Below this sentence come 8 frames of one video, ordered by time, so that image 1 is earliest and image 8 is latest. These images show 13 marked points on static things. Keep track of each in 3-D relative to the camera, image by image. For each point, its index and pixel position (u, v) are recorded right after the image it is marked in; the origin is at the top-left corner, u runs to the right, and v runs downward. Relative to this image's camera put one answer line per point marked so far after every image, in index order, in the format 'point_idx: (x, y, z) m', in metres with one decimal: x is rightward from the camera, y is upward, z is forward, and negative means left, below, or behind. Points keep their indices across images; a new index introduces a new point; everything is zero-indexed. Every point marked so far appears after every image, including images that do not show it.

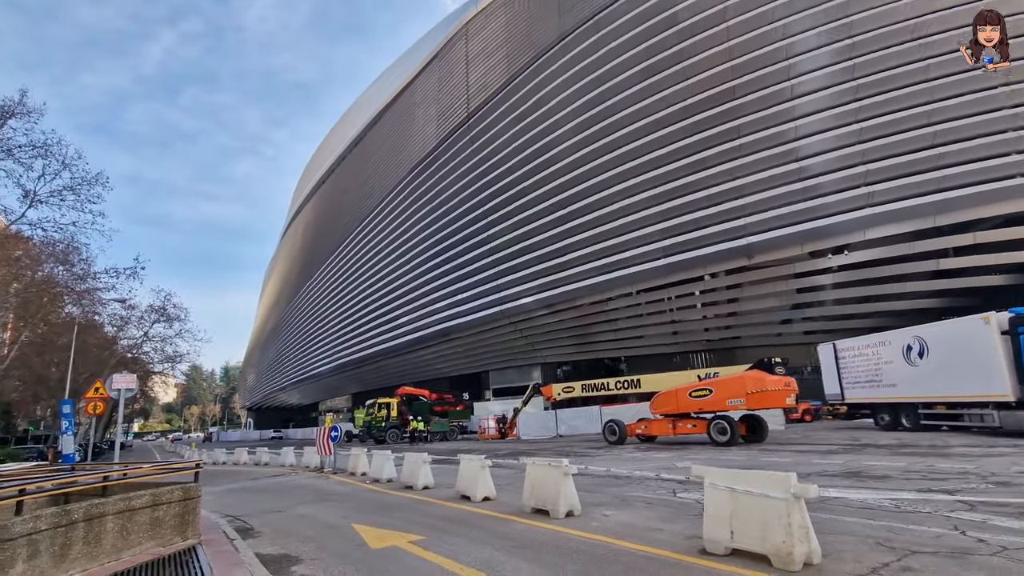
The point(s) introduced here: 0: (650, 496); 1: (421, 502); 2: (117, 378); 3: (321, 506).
0: (+2.1, -3.2, +7.9) m
1: (-1.6, -3.7, +9.1) m
2: (-8.2, -1.8, +10.7) m
3: (-3.4, -3.9, +9.3) m
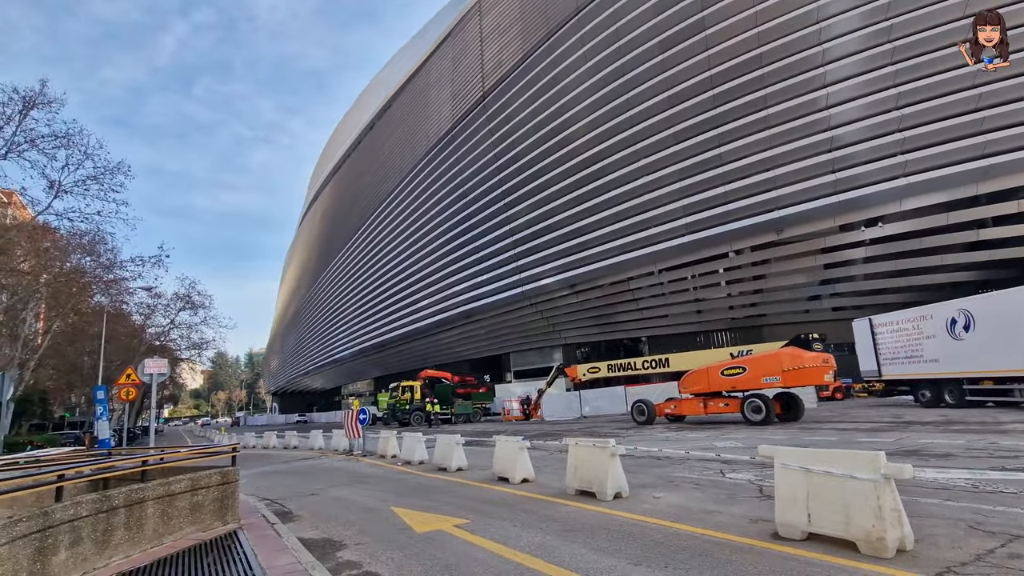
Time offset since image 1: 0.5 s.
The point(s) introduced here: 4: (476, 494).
0: (+2.7, -2.8, +7.6) m
1: (-1.0, -3.4, +8.9) m
2: (-7.6, -1.5, +10.7) m
3: (-2.7, -3.6, +9.2) m
4: (-0.5, -3.1, +7.6) m
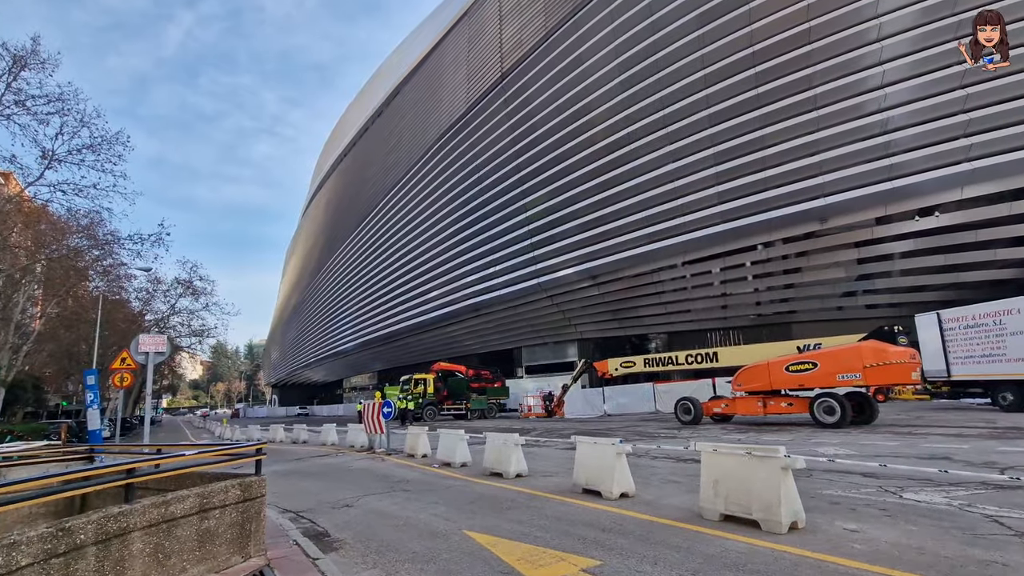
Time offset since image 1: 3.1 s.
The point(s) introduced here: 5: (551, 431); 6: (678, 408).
0: (+3.9, -2.3, +5.7) m
1: (+0.2, -2.8, +7.1) m
2: (-6.3, -0.9, +8.9) m
3: (-1.5, -3.0, +7.4) m
4: (+0.7, -2.6, +5.8) m
5: (+1.5, -5.5, +19.8) m
6: (+5.9, -4.2, +18.2) m
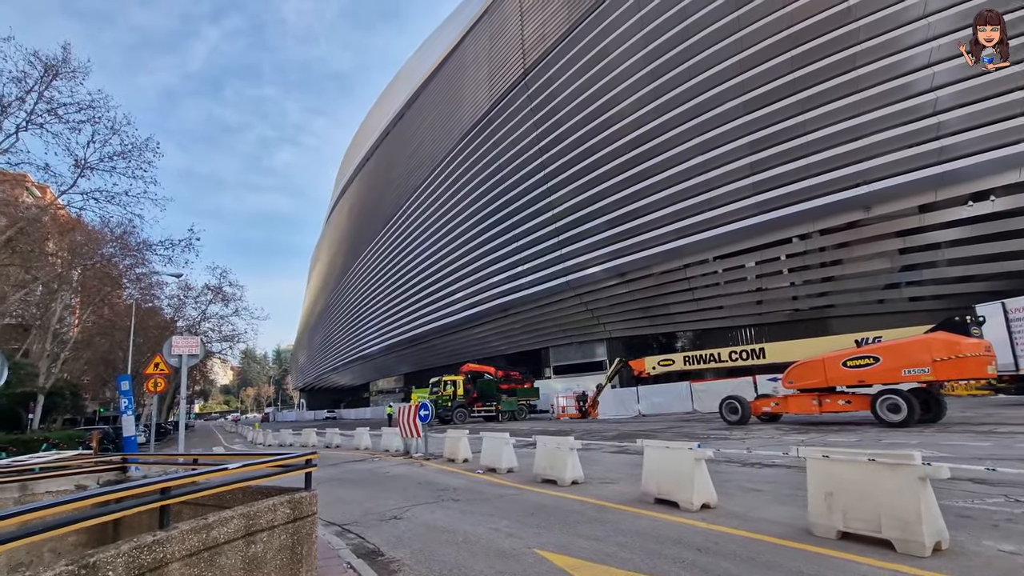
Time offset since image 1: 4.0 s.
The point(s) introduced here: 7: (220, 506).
0: (+4.6, -2.1, +4.9) m
1: (+1.0, -2.7, +6.4) m
2: (-5.5, -0.9, +8.5) m
3: (-0.7, -2.9, +6.8) m
4: (+1.4, -2.4, +5.2) m
5: (+2.9, -5.3, +19.1) m
6: (+7.1, -4.0, +17.3) m
7: (-2.4, -1.8, +4.2) m
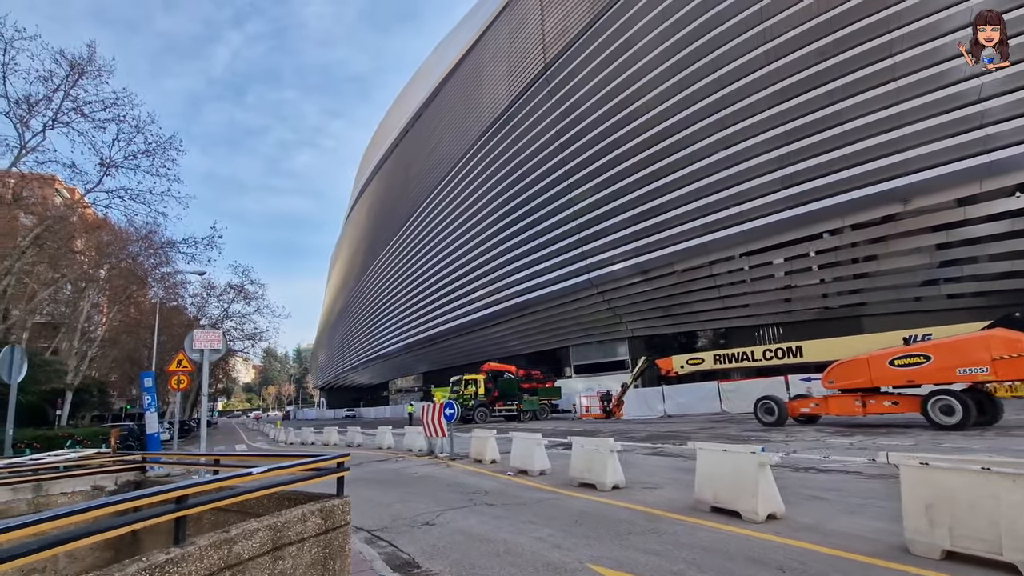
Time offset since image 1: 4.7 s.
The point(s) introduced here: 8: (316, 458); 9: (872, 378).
0: (+5.0, -2.0, +4.3) m
1: (+1.5, -2.6, +5.9) m
2: (-5.0, -0.7, +8.2) m
3: (-0.3, -2.8, +6.3) m
4: (+1.8, -2.3, +4.6) m
5: (+3.8, -5.2, +18.5) m
6: (+7.9, -3.8, +16.6) m
7: (-2.0, -1.6, +3.8) m
8: (-1.3, -1.2, +3.6) m
9: (+9.8, -2.5, +14.1) m
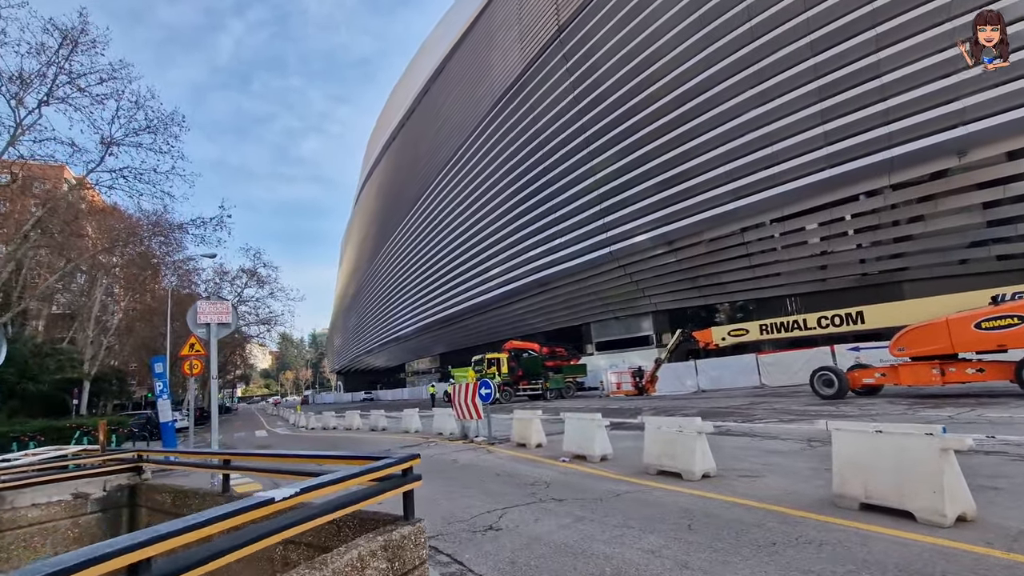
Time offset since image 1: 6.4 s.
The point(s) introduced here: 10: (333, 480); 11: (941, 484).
0: (+5.8, -1.4, +2.9) m
1: (+2.3, -2.0, +4.7) m
2: (-4.2, -0.3, +7.0) m
3: (+0.6, -2.3, +5.1) m
4: (+2.6, -1.8, +3.3) m
5: (+4.9, -4.1, +17.3) m
6: (+9.0, -2.7, +15.3) m
7: (-1.2, -1.3, +2.6) m
8: (-0.6, -0.8, +2.3) m
9: (+10.8, -1.4, +12.6) m
10: (-0.8, -0.8, +2.2) m
11: (+3.2, -1.5, +4.0) m
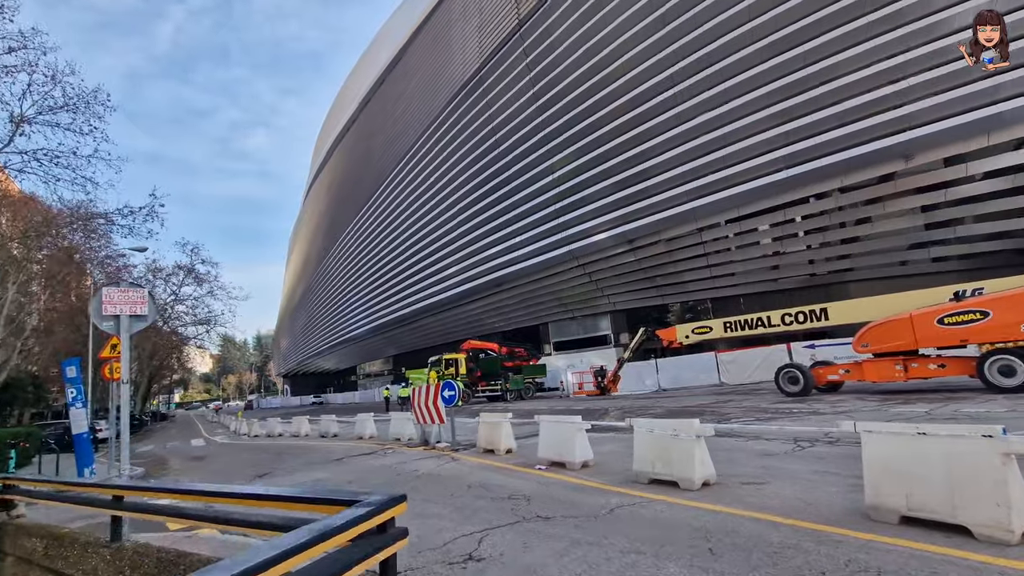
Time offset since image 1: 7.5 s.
0: (+5.8, -1.2, +2.6) m
1: (+2.2, -1.9, +4.0) m
2: (-4.5, -0.1, +5.8) m
3: (+0.4, -2.1, +4.3) m
4: (+2.6, -1.6, +2.7) m
5: (+3.7, -4.0, +16.8) m
6: (+7.9, -2.6, +15.2) m
7: (-1.1, -1.1, +1.6) m
8: (-0.5, -0.6, +1.4) m
9: (+9.9, -1.3, +12.7) m
10: (-0.6, -0.6, +1.3) m
11: (+3.2, -1.3, +3.4) m
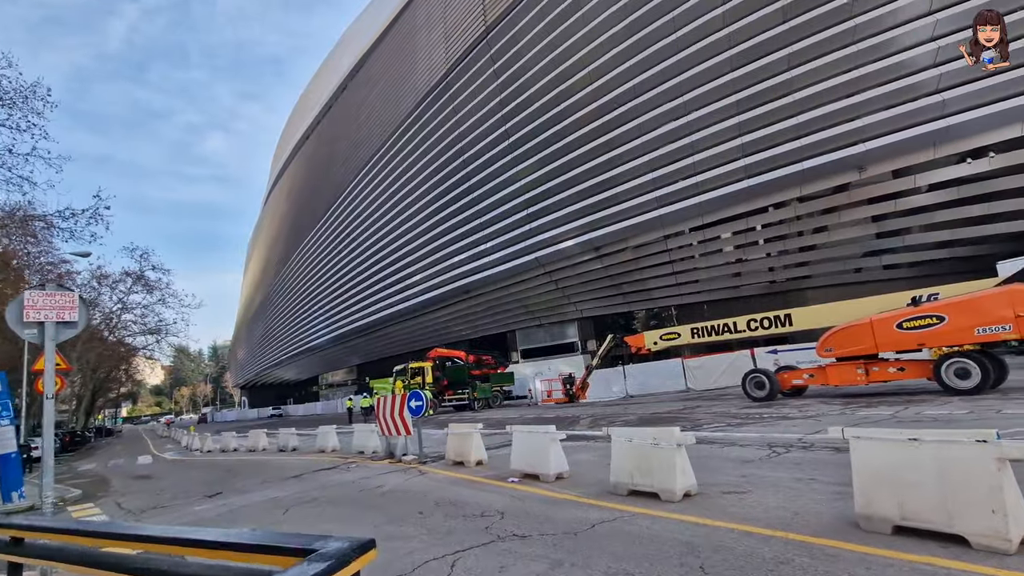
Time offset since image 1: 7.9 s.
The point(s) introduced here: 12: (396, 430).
0: (+5.7, -1.2, +2.7) m
1: (+2.0, -1.9, +3.8) m
2: (-4.7, -0.2, +5.2) m
3: (+0.2, -2.1, +4.0) m
4: (+2.5, -1.6, +2.6) m
5: (+2.7, -4.2, +16.7) m
6: (+7.0, -2.8, +15.3) m
7: (-1.1, -1.1, +1.2) m
8: (-0.5, -0.6, +1.1) m
9: (+9.2, -1.4, +13.0) m
10: (-0.6, -0.6, +0.9) m
11: (+3.0, -1.3, +3.3) m
12: (-2.5, -3.1, +11.2) m
